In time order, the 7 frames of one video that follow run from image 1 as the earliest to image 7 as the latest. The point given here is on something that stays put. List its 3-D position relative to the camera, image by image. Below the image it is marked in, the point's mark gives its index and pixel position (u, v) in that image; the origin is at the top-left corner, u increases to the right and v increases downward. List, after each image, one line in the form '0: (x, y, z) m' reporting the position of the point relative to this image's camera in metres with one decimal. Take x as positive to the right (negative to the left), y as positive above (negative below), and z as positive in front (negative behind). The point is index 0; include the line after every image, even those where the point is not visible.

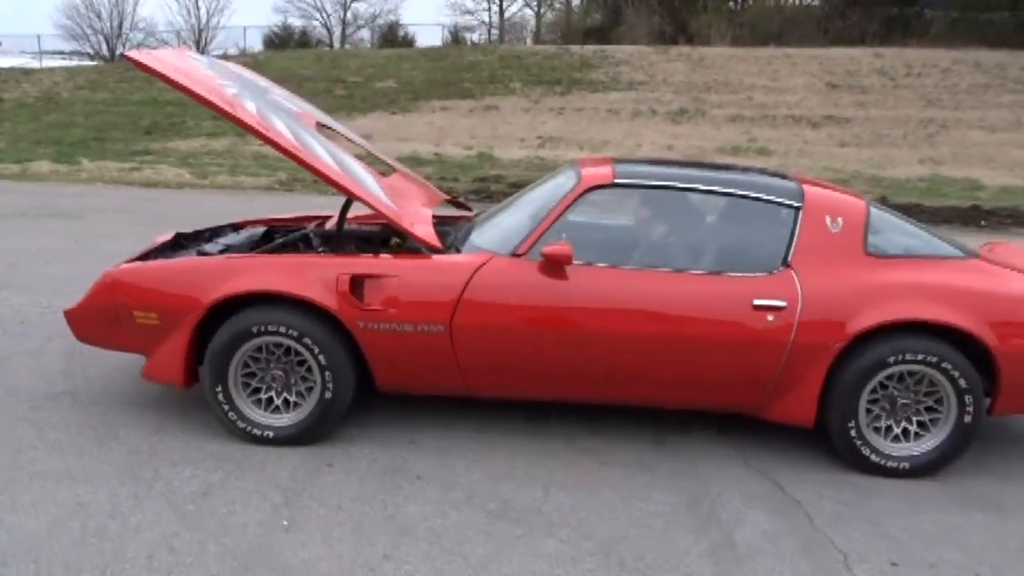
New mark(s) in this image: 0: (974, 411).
0: (+2.4, -0.6, +4.5) m
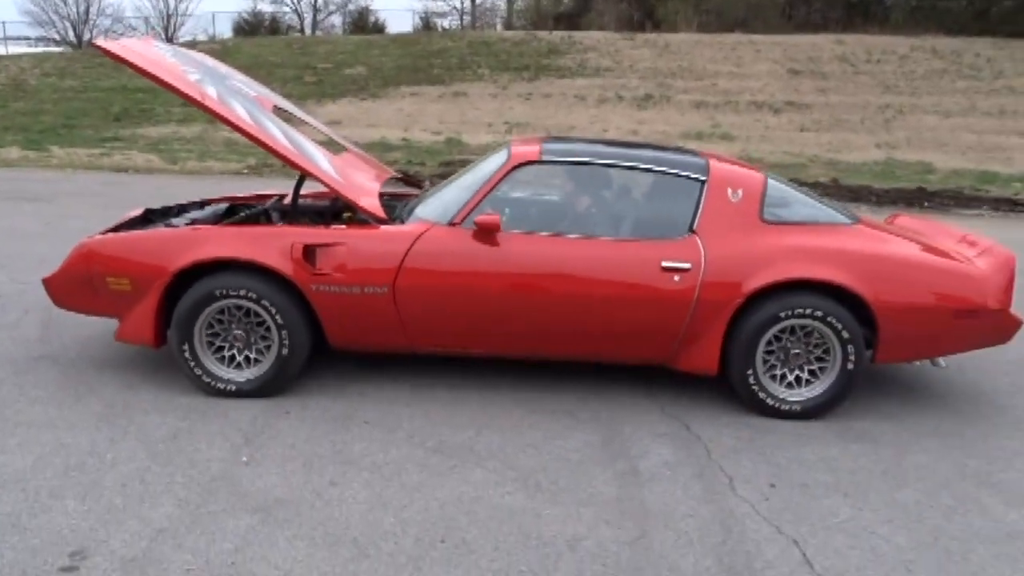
0: (+2.1, -0.4, +5.2) m
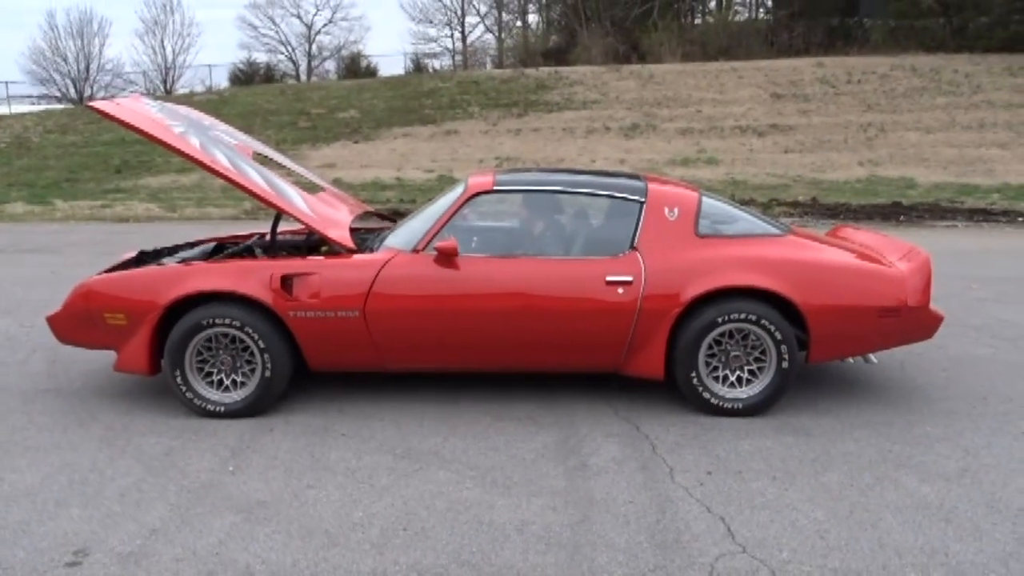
0: (+1.8, -0.4, +5.6) m
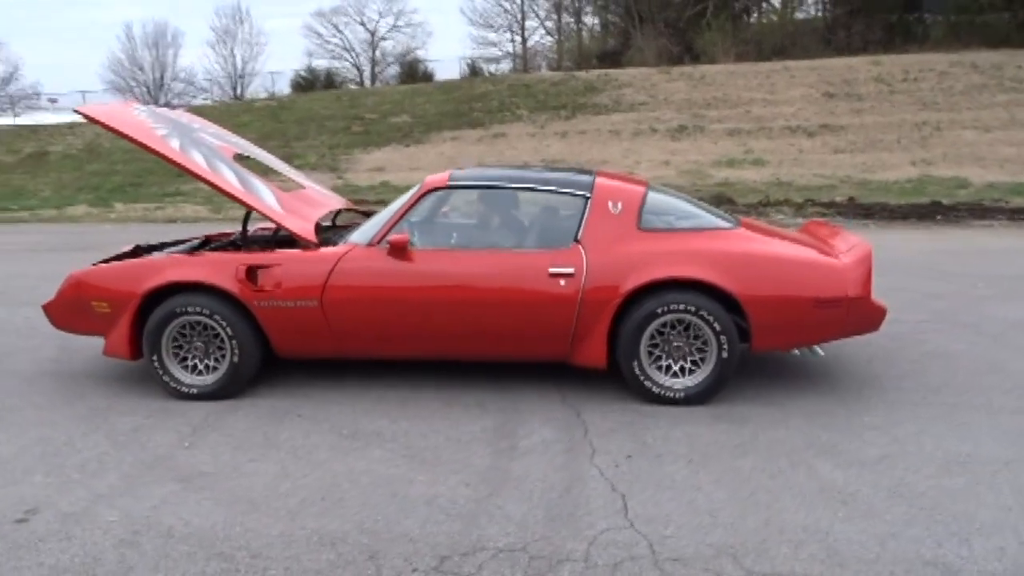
0: (+1.5, -0.4, +5.8) m
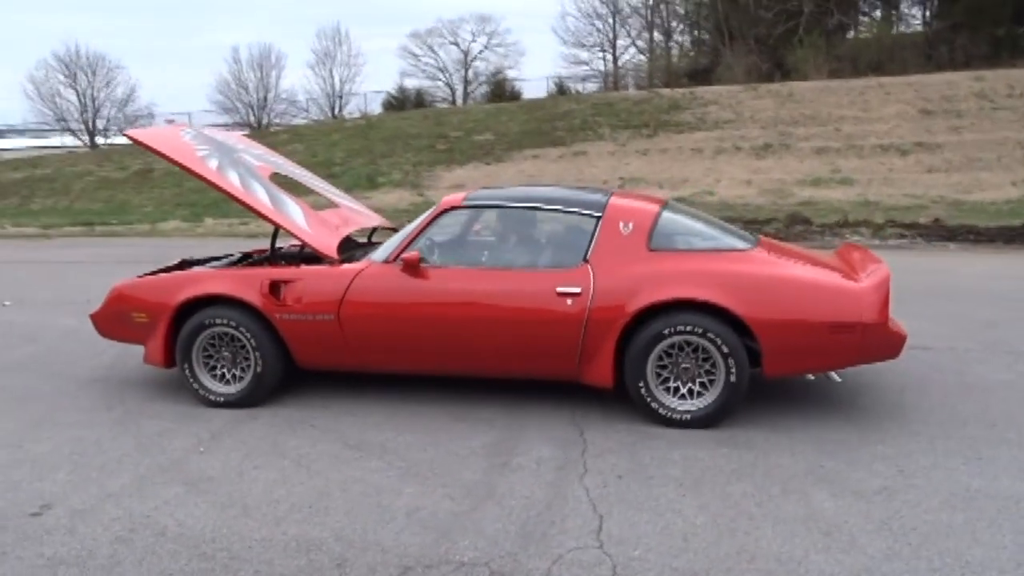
0: (+1.5, -0.5, +5.7) m
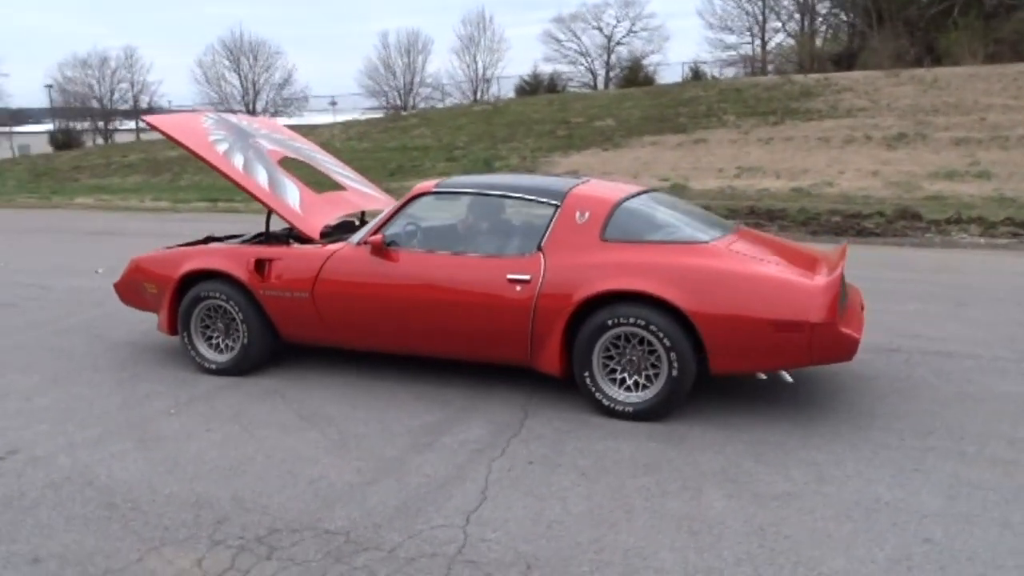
0: (+1.1, -0.5, +5.6) m
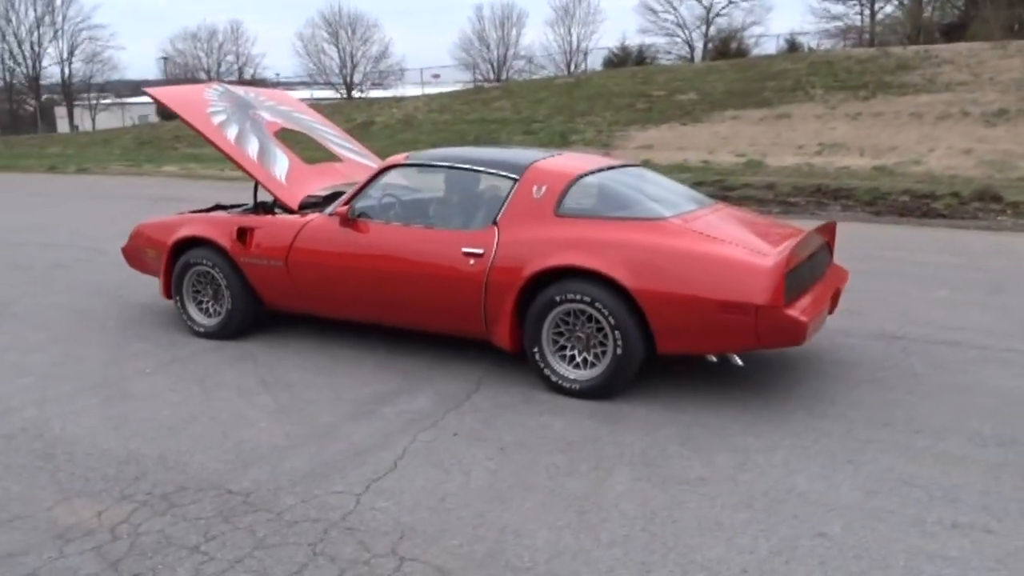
0: (+0.7, -0.4, +5.5) m
